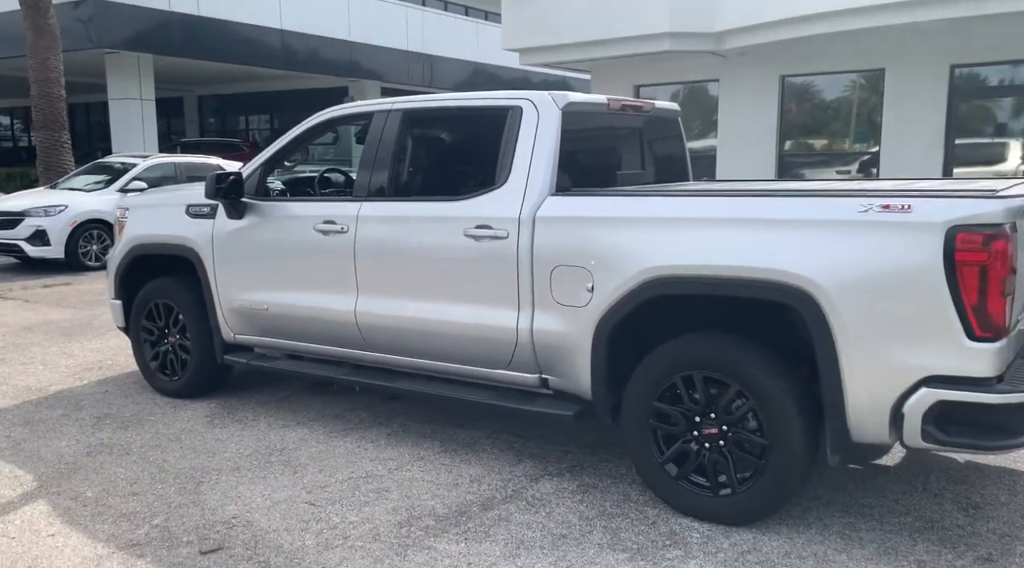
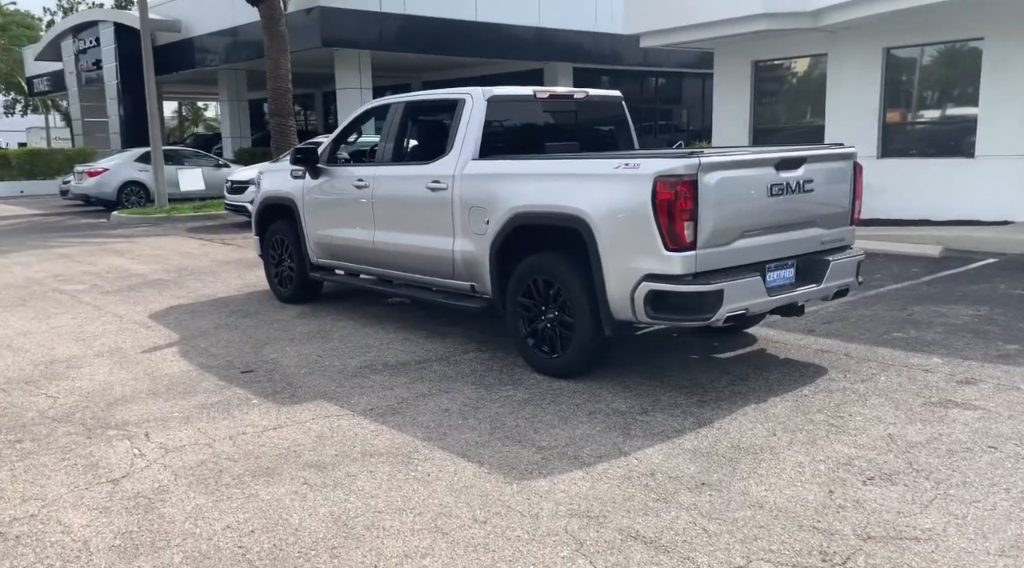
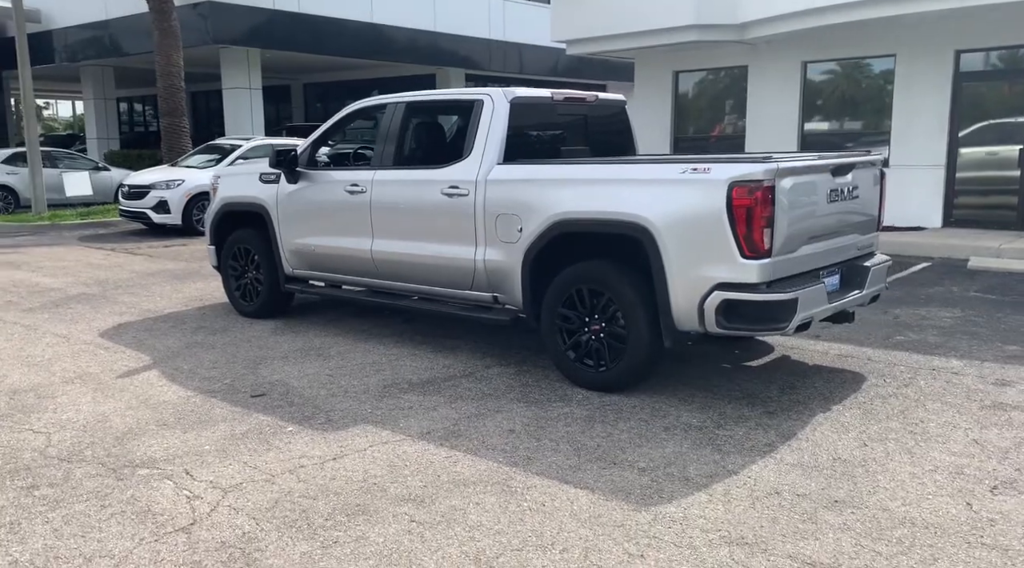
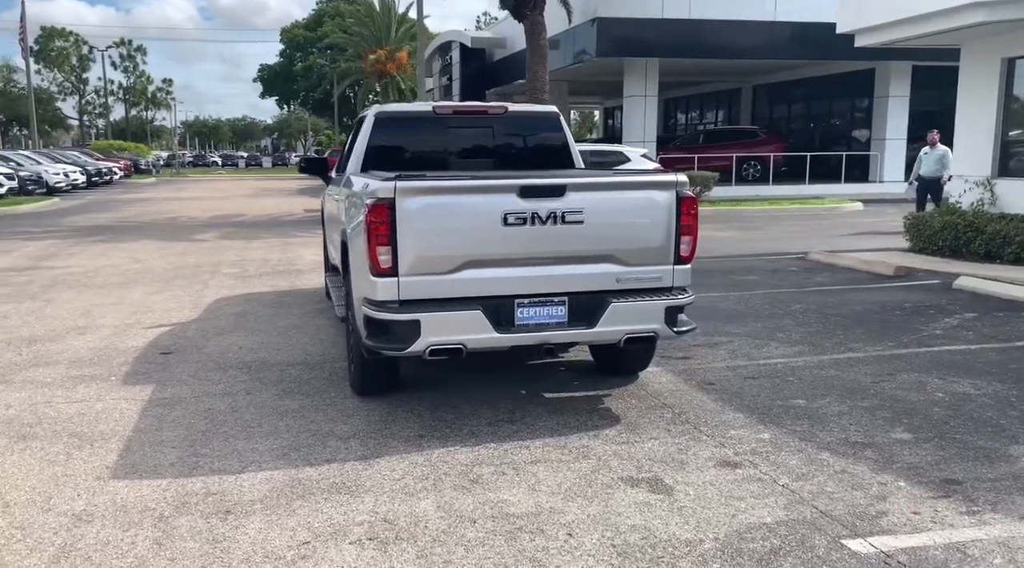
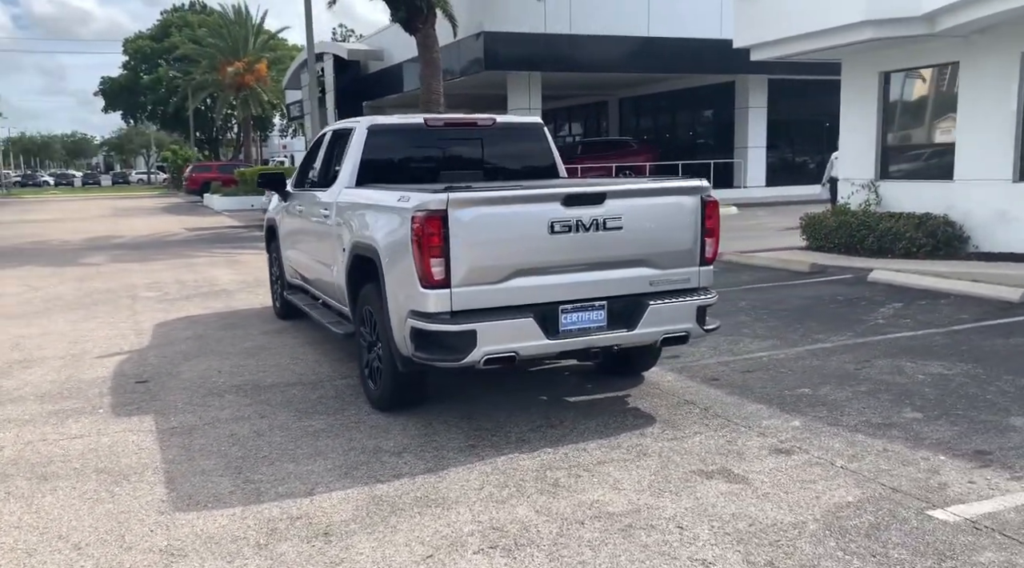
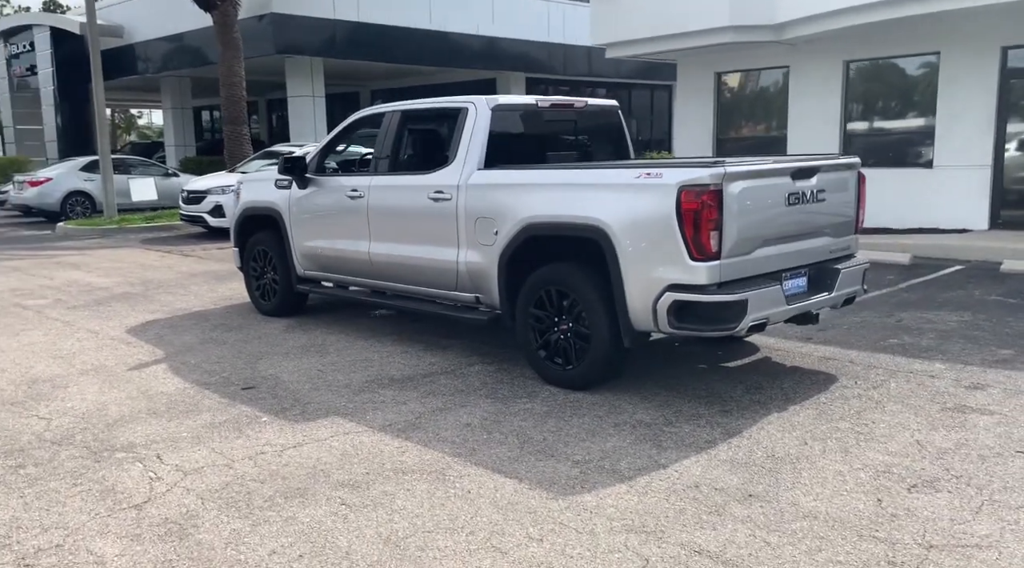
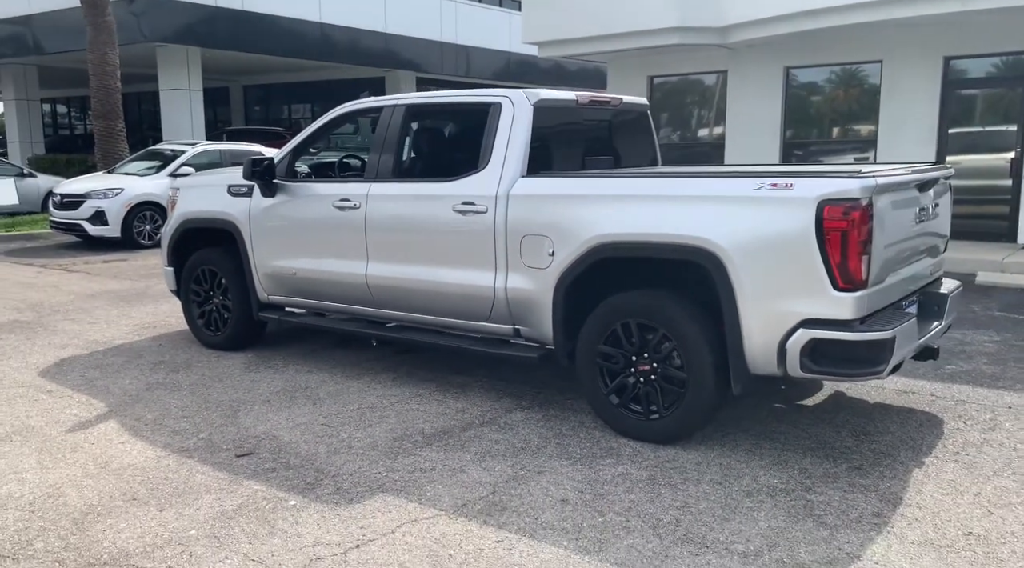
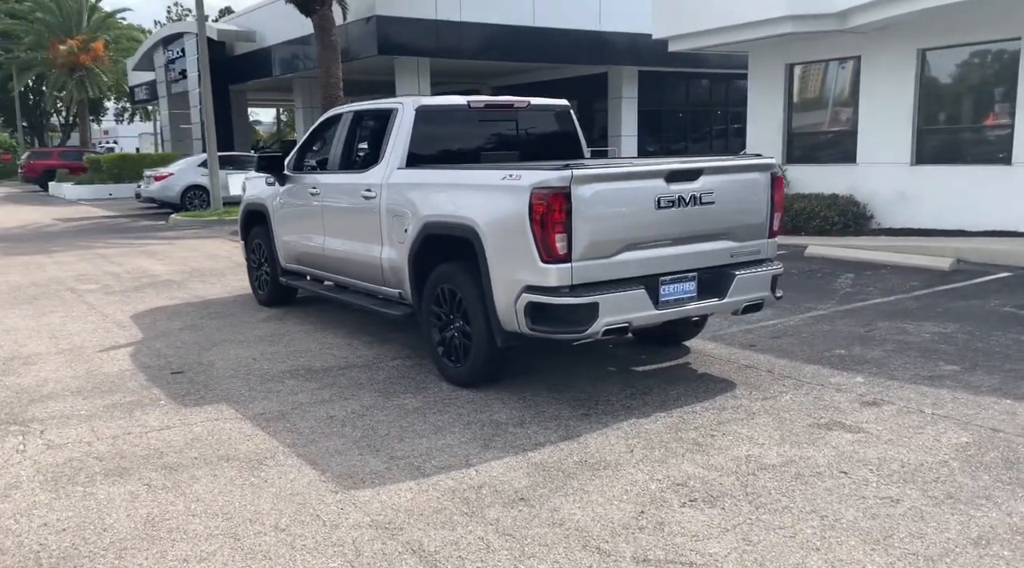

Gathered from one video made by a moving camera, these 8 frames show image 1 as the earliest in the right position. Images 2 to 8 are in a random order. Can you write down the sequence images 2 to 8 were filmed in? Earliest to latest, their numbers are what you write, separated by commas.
7, 3, 6, 2, 8, 5, 4
